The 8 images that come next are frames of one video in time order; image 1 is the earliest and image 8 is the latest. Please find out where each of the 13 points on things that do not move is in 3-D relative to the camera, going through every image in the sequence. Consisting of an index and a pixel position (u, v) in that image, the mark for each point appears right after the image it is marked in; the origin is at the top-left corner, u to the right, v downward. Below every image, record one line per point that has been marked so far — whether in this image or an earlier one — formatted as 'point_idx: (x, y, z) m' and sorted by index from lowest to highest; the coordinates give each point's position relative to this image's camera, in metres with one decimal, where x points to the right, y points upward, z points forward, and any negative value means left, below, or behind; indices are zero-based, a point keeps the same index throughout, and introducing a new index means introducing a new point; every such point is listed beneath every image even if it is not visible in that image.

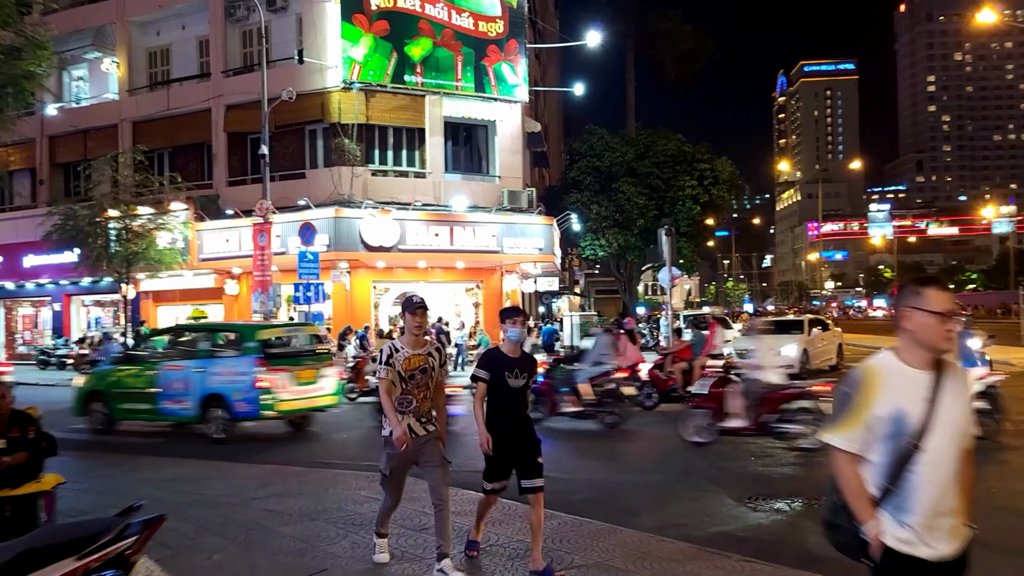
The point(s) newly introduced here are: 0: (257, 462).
0: (-3.1, -2.1, +10.4) m
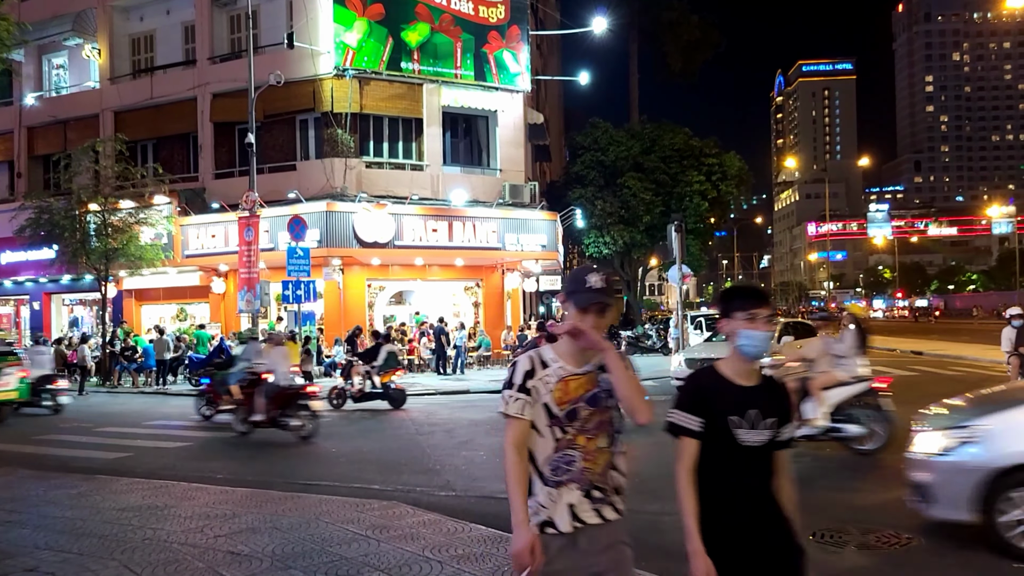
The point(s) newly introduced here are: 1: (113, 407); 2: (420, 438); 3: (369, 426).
0: (-3.0, -2.1, +9.0) m
1: (-8.7, -2.6, +18.7) m
2: (-1.3, -2.1, +12.2) m
3: (-2.3, -2.2, +14.1) m
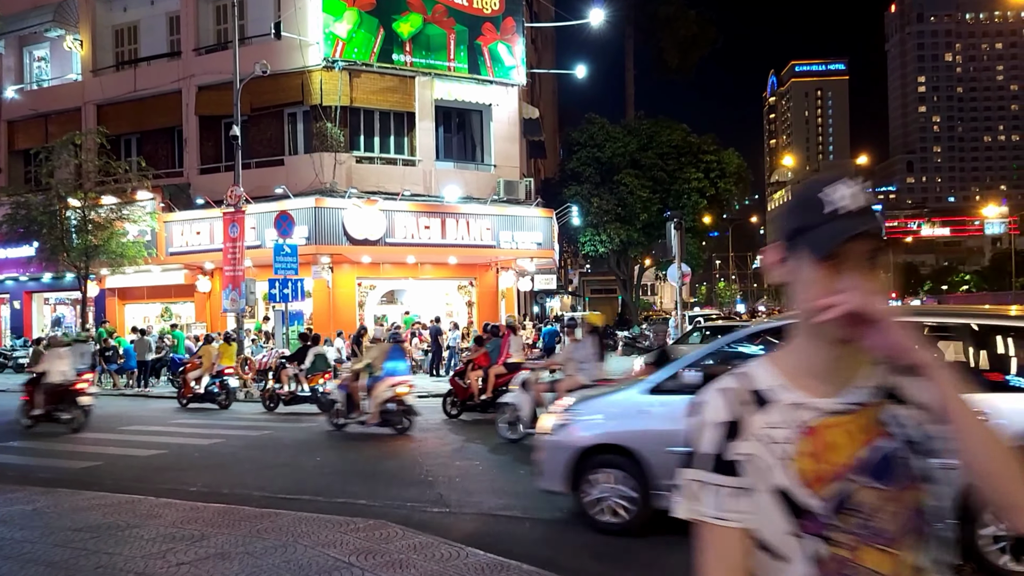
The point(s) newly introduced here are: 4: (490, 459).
0: (-3.0, -2.0, +8.3) m
1: (-8.8, -2.5, +17.9) m
2: (-1.4, -2.1, +11.5) m
3: (-2.4, -2.2, +13.3) m
4: (-0.2, -2.0, +10.2) m
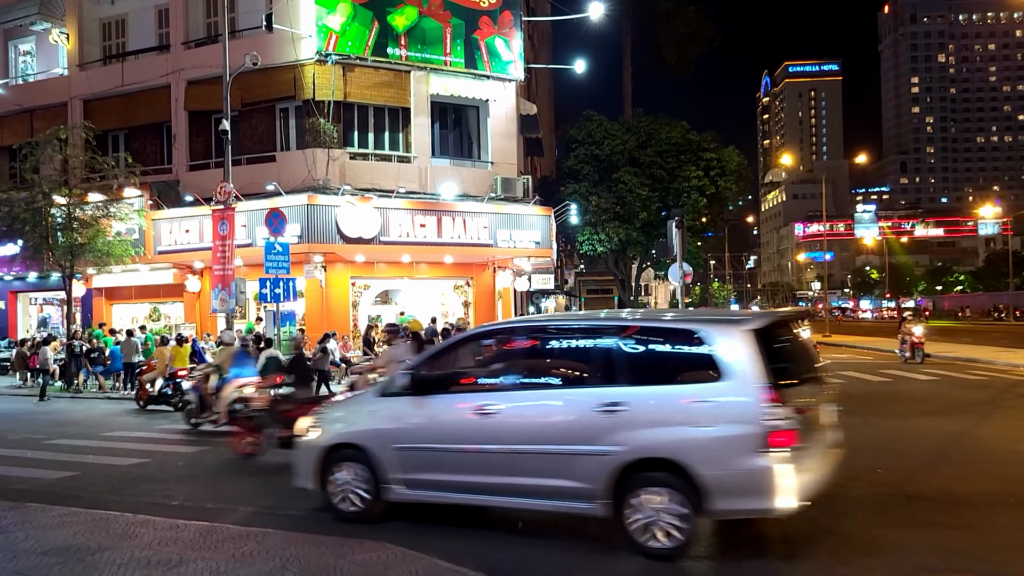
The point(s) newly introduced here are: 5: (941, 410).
0: (-2.9, -2.0, +7.6) m
1: (-8.8, -2.5, +17.3) m
2: (-1.3, -2.1, +10.9) m
3: (-2.4, -2.2, +12.7) m
4: (-0.2, -2.0, +9.6) m
5: (+6.6, -1.9, +13.1) m
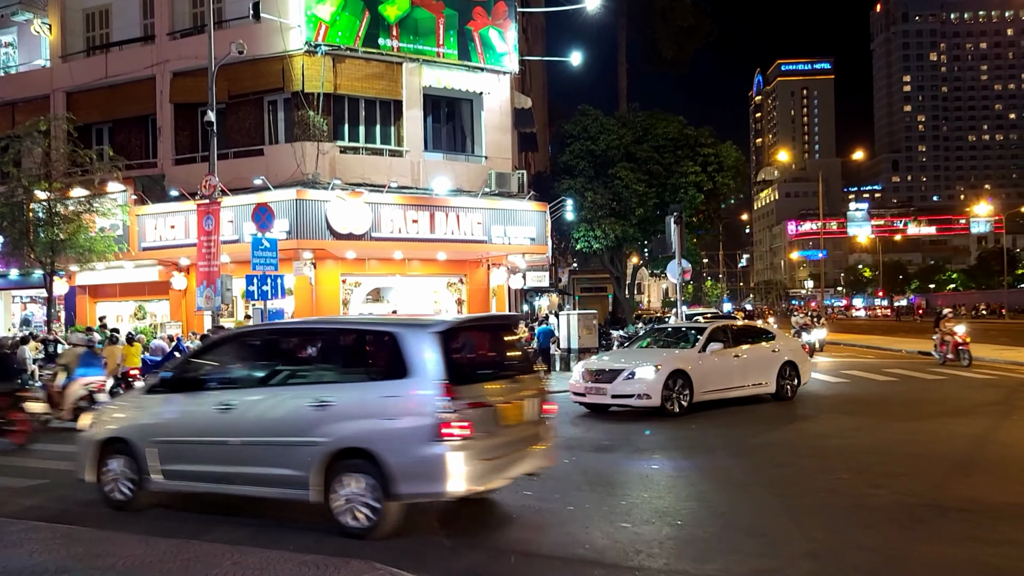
0: (-2.9, -2.0, +7.0) m
1: (-8.9, -2.5, +16.6) m
2: (-1.3, -2.0, +10.3) m
3: (-2.4, -2.2, +12.1) m
4: (-0.2, -2.0, +9.0) m
5: (+6.5, -1.8, +12.6) m
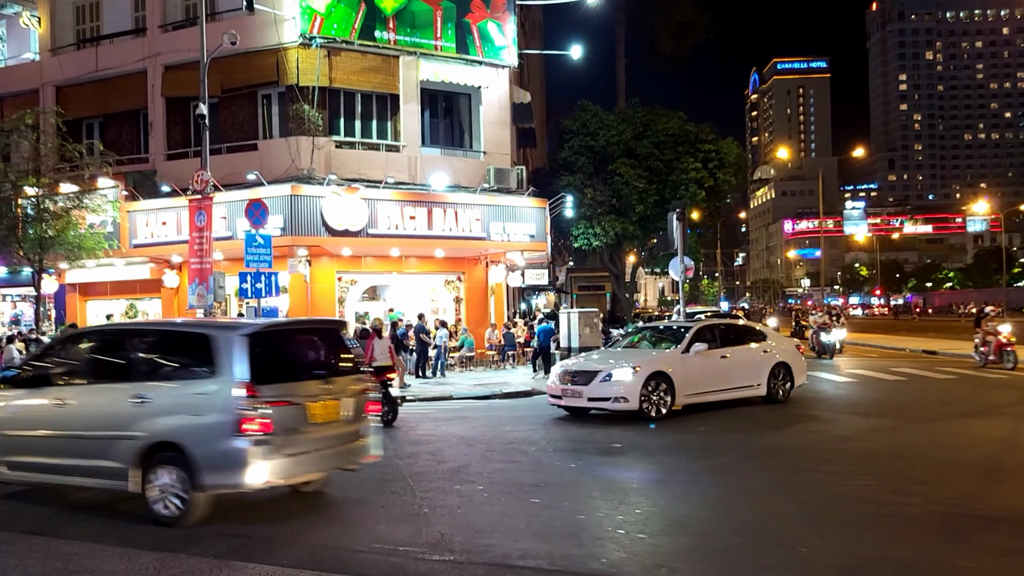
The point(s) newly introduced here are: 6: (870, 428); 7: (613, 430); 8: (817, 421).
0: (-2.9, -1.9, +6.6) m
1: (-8.9, -2.4, +16.1) m
2: (-1.3, -2.0, +9.9) m
3: (-2.4, -2.1, +11.6) m
4: (-0.1, -1.9, +8.5) m
5: (+6.6, -1.7, +12.2) m
6: (+4.5, -1.8, +10.7) m
7: (+1.4, -2.0, +11.9) m
8: (+4.2, -1.8, +11.7) m
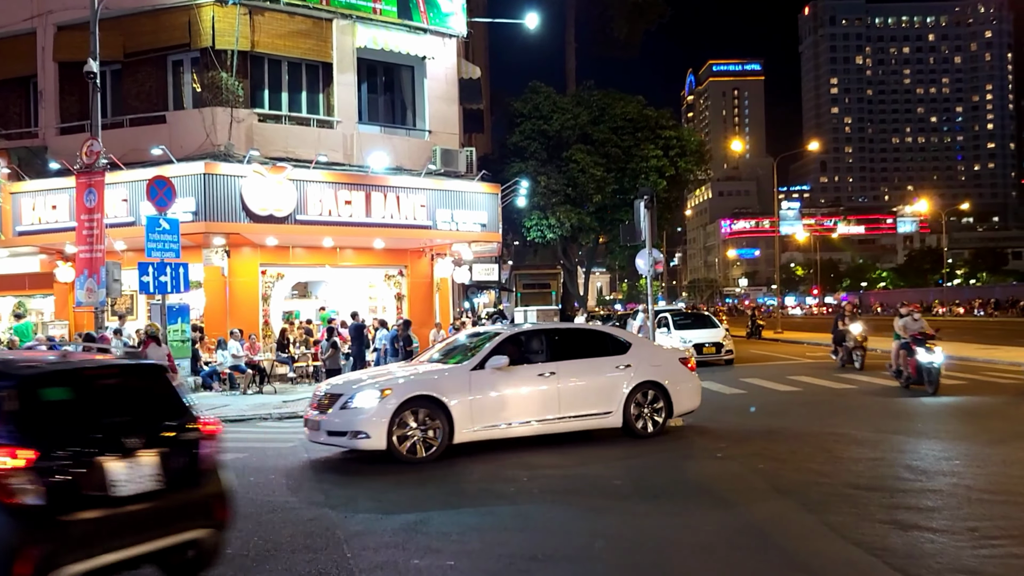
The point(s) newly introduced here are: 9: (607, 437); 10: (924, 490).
0: (-2.9, -1.8, +3.8) m
1: (-9.5, -2.3, +12.8) m
2: (-1.5, -1.9, +7.2) m
3: (-2.7, -2.0, +8.9) m
4: (-0.3, -1.8, +6.0) m
5: (+6.1, -1.6, +10.1) m
6: (+4.2, -1.6, +8.4) m
7: (+1.0, -1.9, +9.4) m
8: (+3.8, -1.7, +9.4) m
9: (+1.2, -1.9, +10.8) m
10: (+3.3, -1.7, +7.0) m
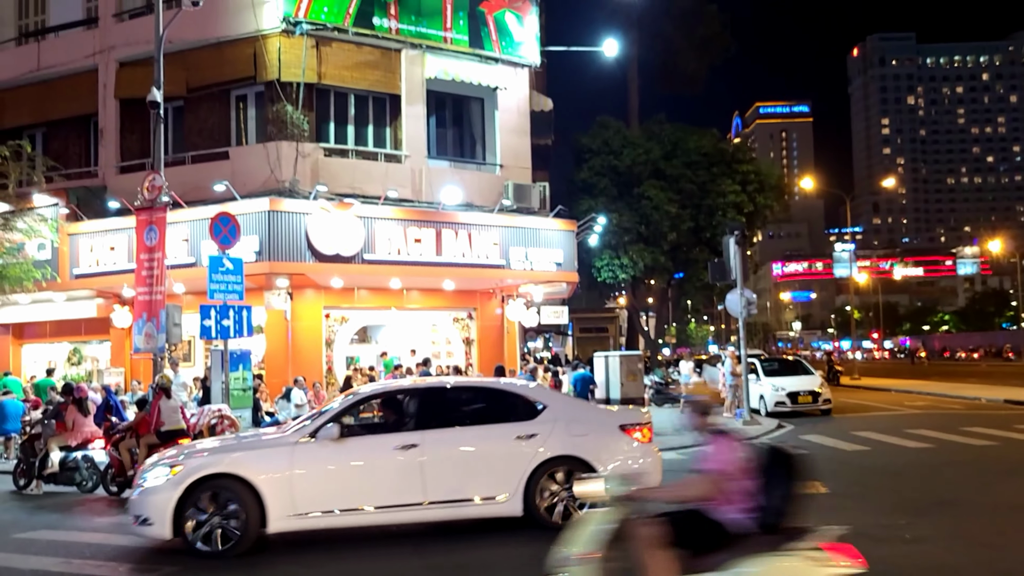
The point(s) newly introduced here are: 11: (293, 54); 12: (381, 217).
0: (-1.9, -1.9, +2.4) m
1: (-8.1, -2.9, +11.7) m
2: (-0.4, -2.1, +5.7) m
3: (-1.5, -2.4, +7.4) m
4: (+0.8, -2.0, +4.4) m
5: (+7.4, -2.0, +8.2) m
6: (+5.3, -1.9, +6.7) m
7: (+2.2, -2.2, +7.8) m
8: (+5.0, -2.1, +7.6) m
9: (+2.5, -2.3, +9.1) m
10: (+4.4, -1.9, +5.3) m
11: (-4.7, +5.0, +18.3) m
12: (-2.8, +1.5, +18.2) m
